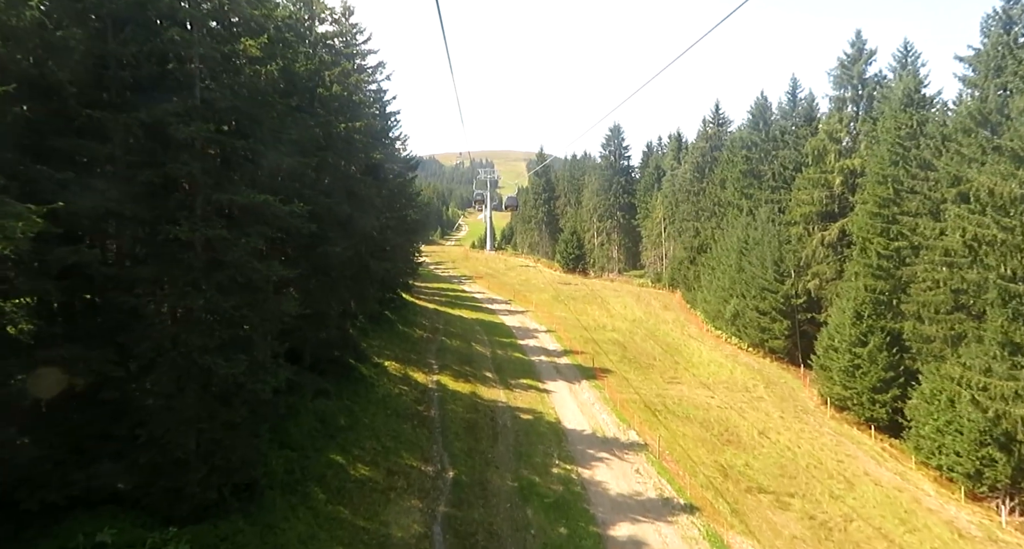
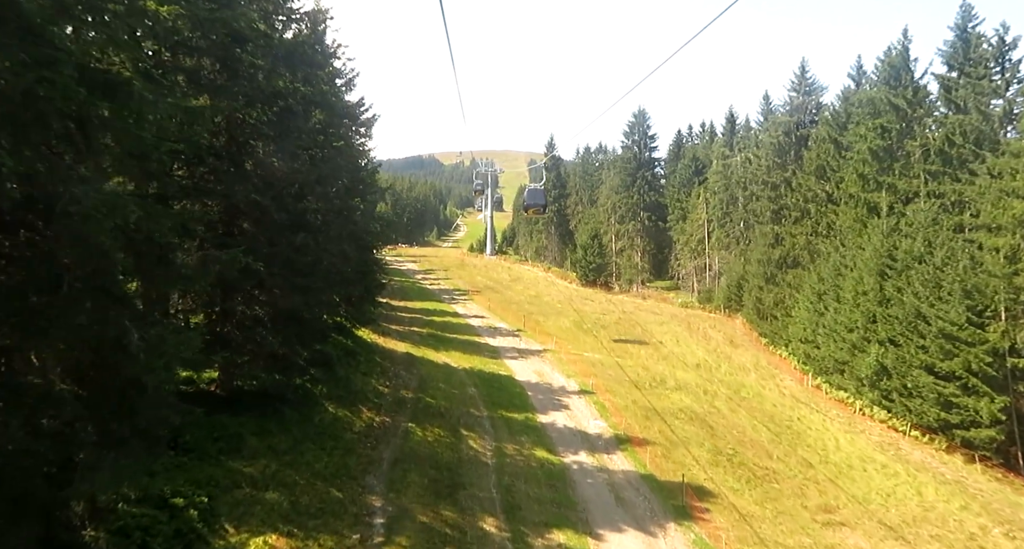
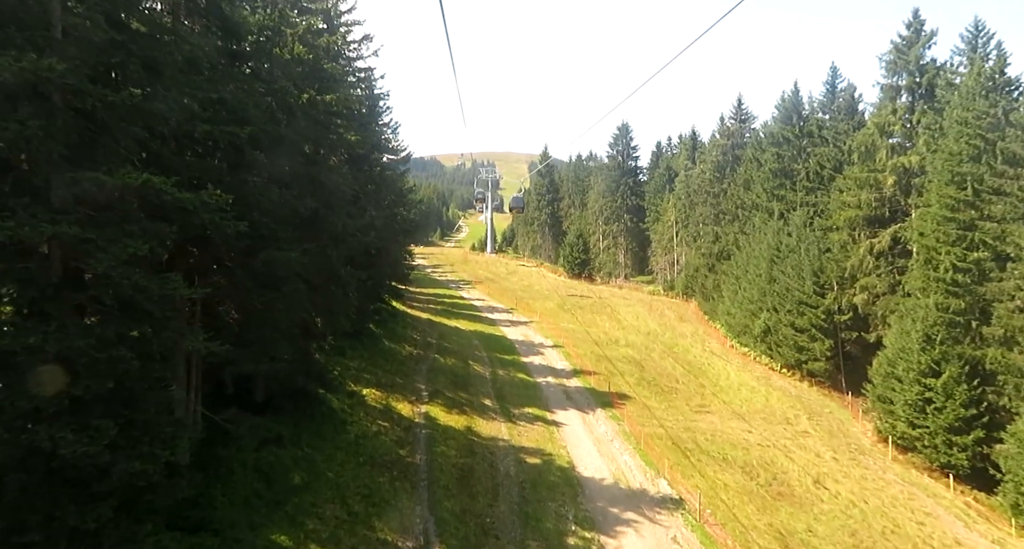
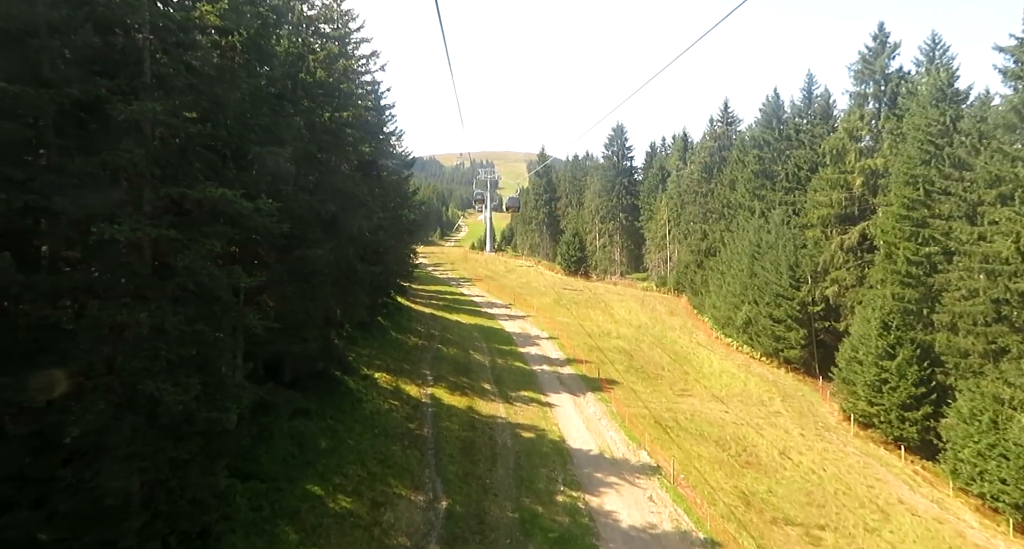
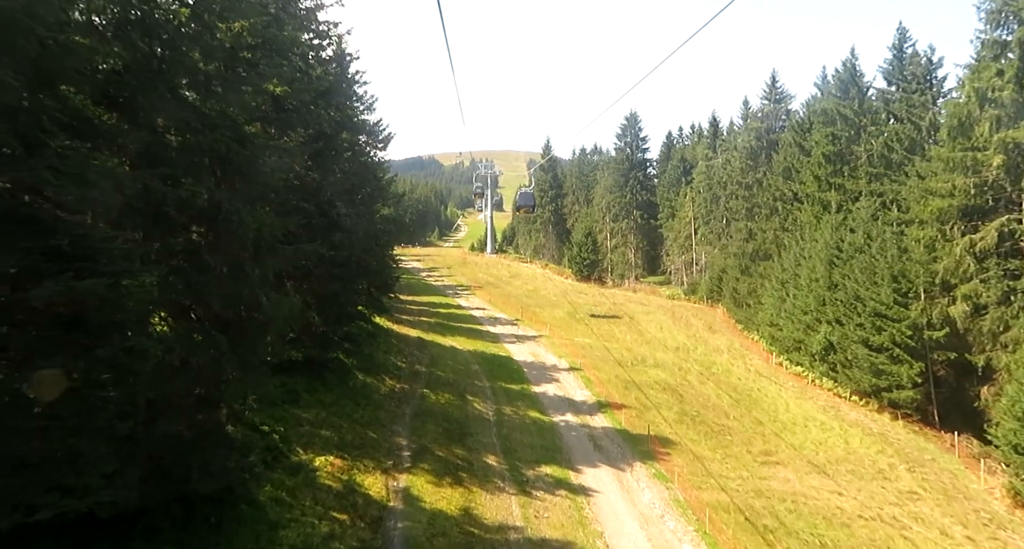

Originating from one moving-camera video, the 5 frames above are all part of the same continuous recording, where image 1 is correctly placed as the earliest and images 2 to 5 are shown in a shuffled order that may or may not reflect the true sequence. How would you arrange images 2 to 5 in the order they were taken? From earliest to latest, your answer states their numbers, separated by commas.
4, 3, 5, 2
